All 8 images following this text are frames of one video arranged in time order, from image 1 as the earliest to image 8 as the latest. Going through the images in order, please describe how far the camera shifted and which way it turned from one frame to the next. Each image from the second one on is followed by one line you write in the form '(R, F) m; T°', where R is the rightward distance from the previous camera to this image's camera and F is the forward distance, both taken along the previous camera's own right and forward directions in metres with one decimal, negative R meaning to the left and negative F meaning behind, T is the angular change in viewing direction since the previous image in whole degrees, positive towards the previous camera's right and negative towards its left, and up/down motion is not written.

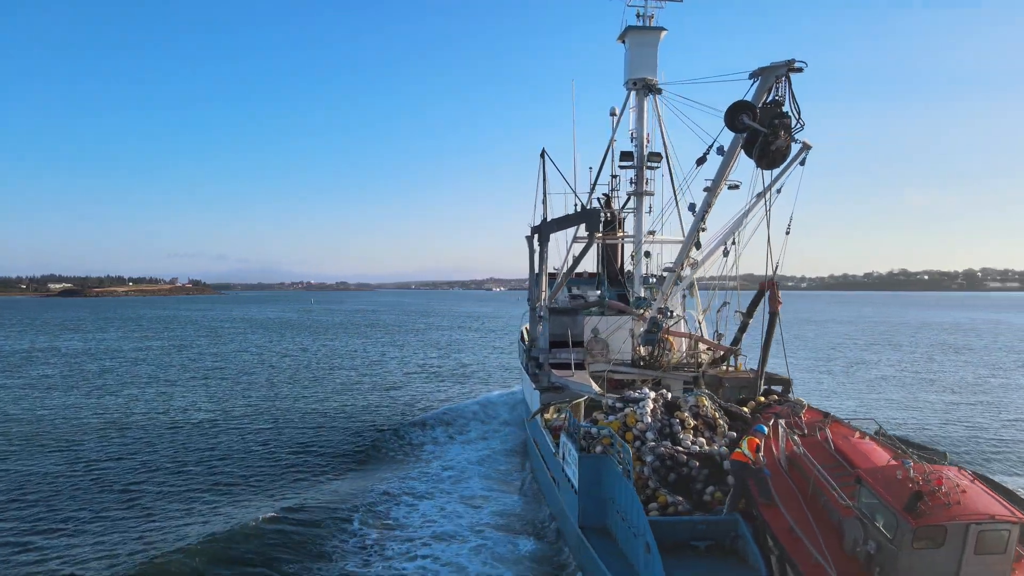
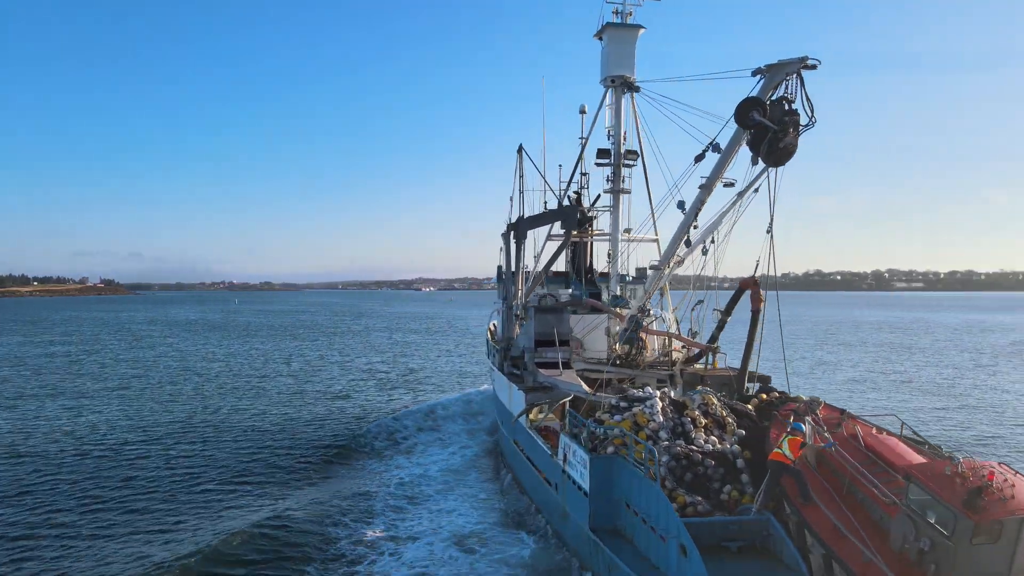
(-0.9, +0.4) m; +4°
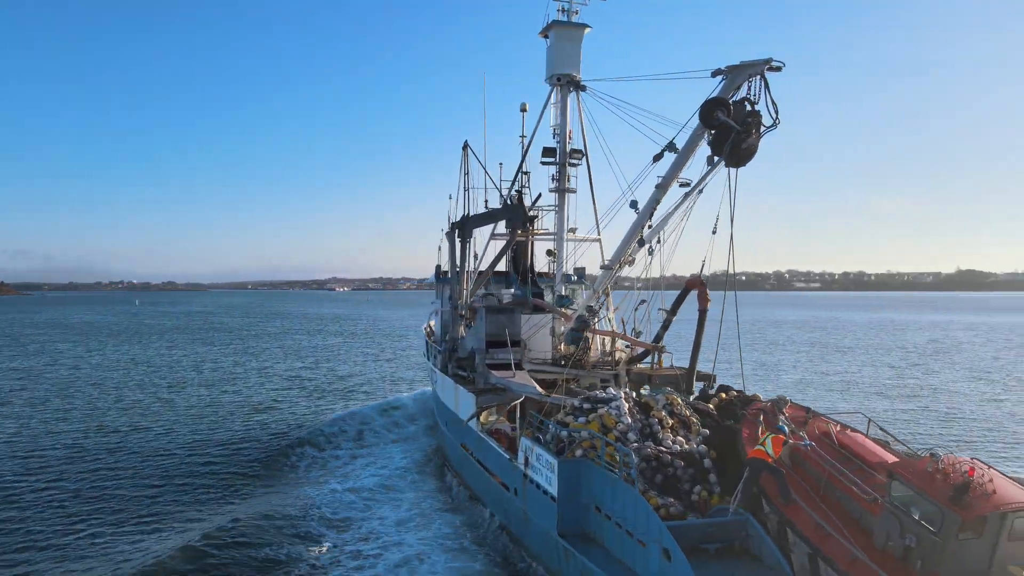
(-0.5, +0.4) m; +6°
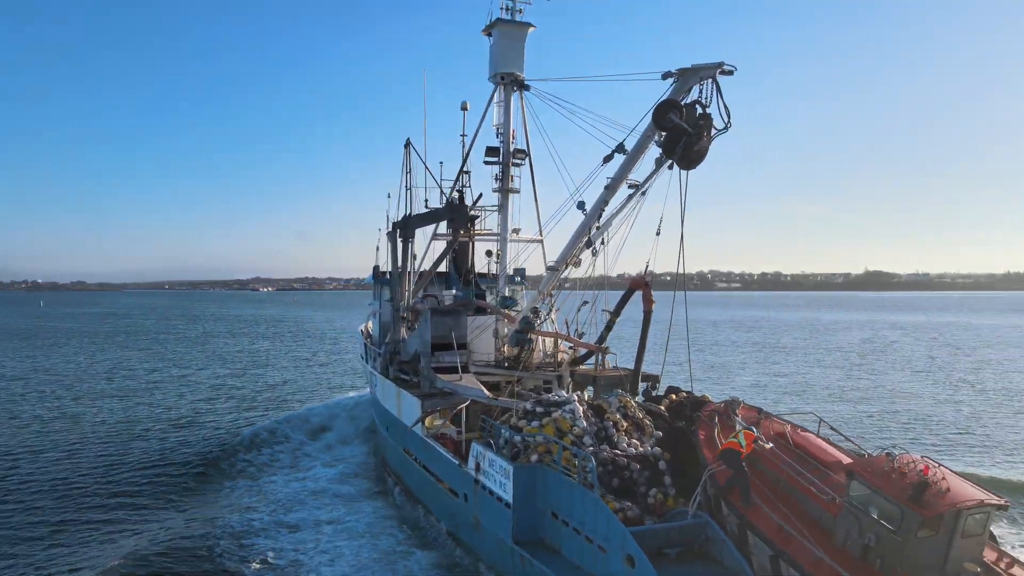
(-0.3, +0.3) m; +6°
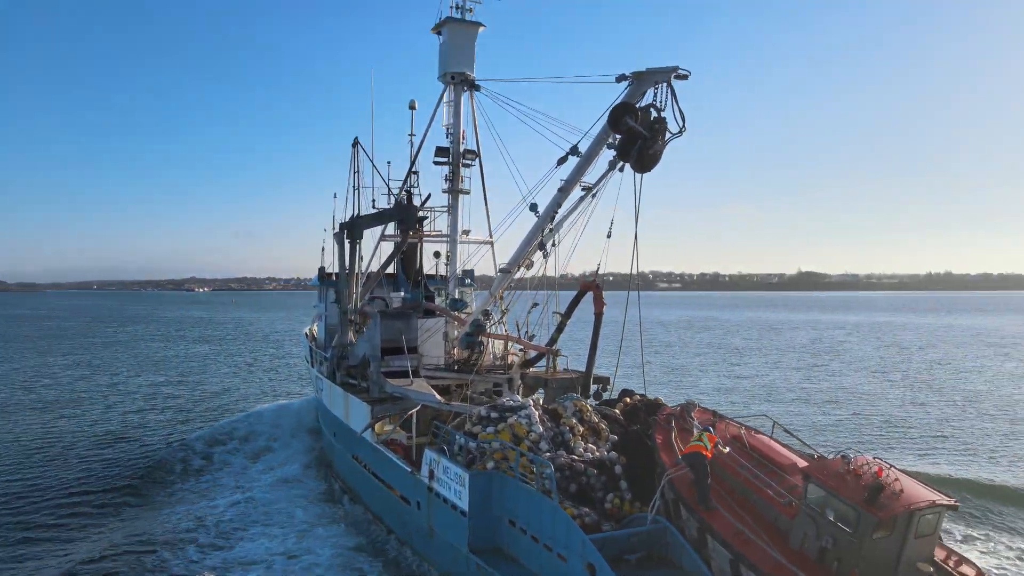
(-0.1, +0.2) m; +5°
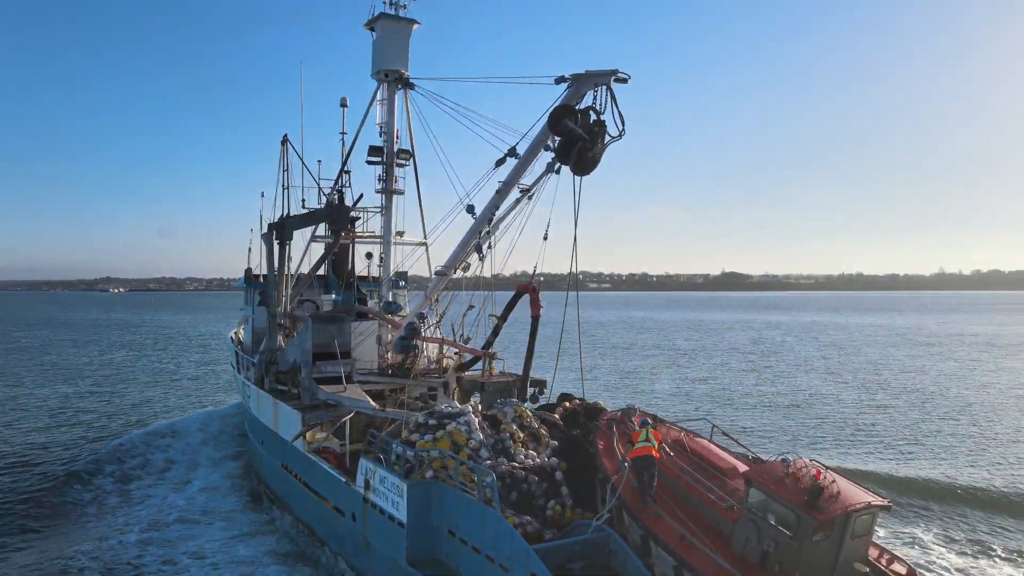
(-0.1, +0.2) m; +6°
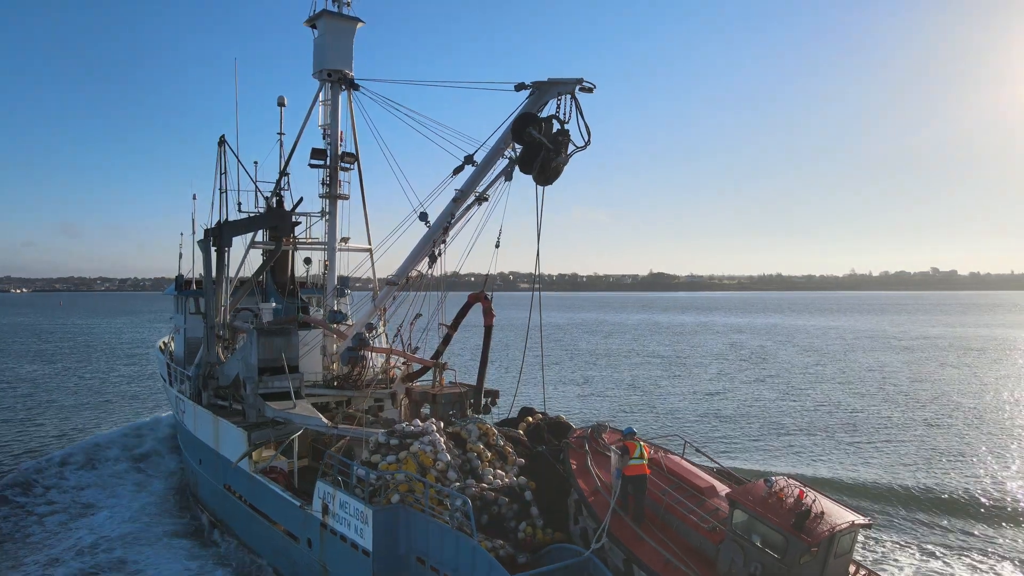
(-0.4, +0.3) m; +6°
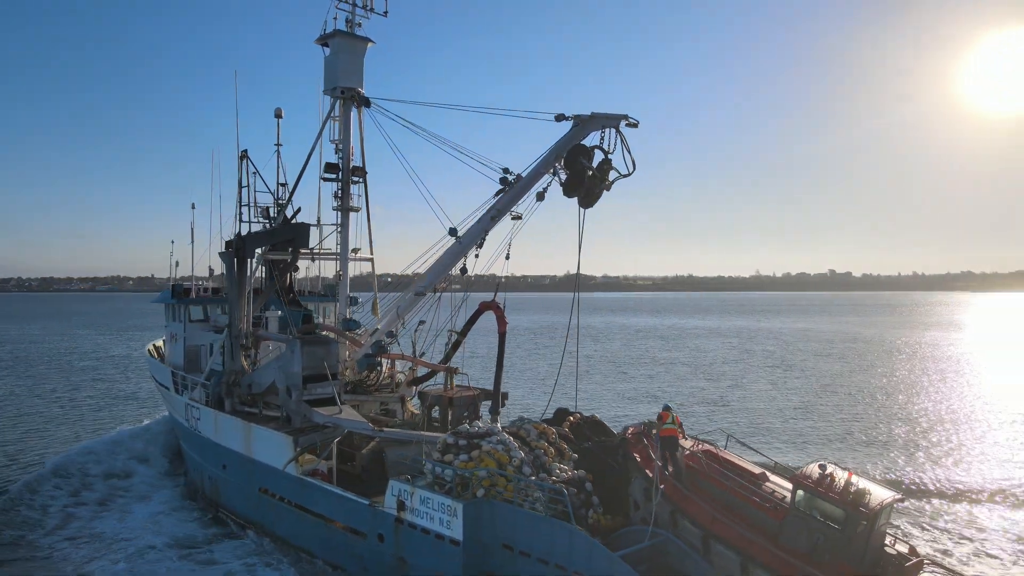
(-1.5, -1.0) m; +3°
